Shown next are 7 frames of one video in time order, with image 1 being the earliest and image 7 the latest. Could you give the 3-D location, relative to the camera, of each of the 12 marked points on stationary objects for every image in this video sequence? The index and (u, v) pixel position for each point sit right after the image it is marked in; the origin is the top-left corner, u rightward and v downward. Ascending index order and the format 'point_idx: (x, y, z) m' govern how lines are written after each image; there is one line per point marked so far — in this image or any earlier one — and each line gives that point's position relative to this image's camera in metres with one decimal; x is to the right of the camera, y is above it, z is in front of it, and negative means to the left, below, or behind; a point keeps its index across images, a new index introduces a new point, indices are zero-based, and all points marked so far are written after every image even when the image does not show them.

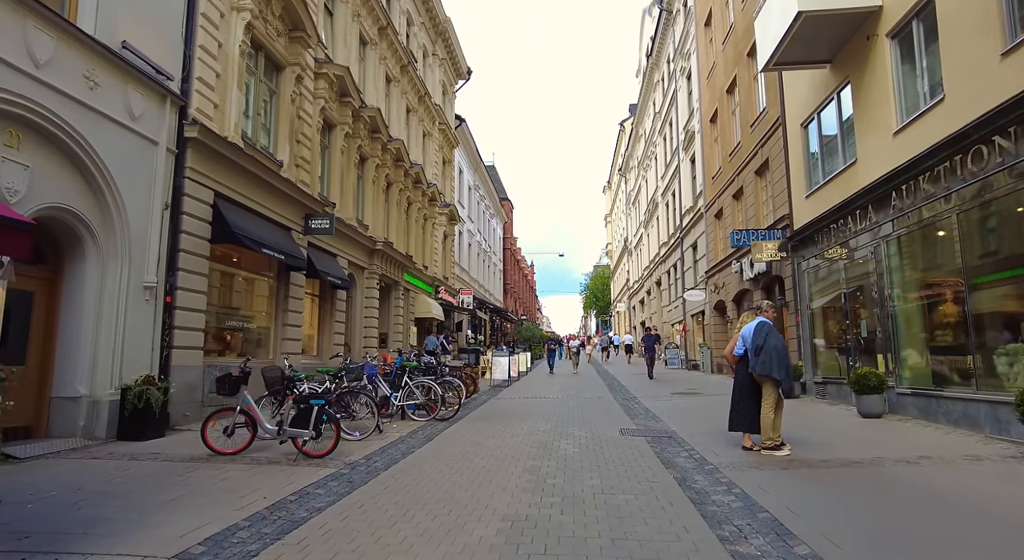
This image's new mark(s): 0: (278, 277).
0: (-5.6, +0.1, +13.9) m
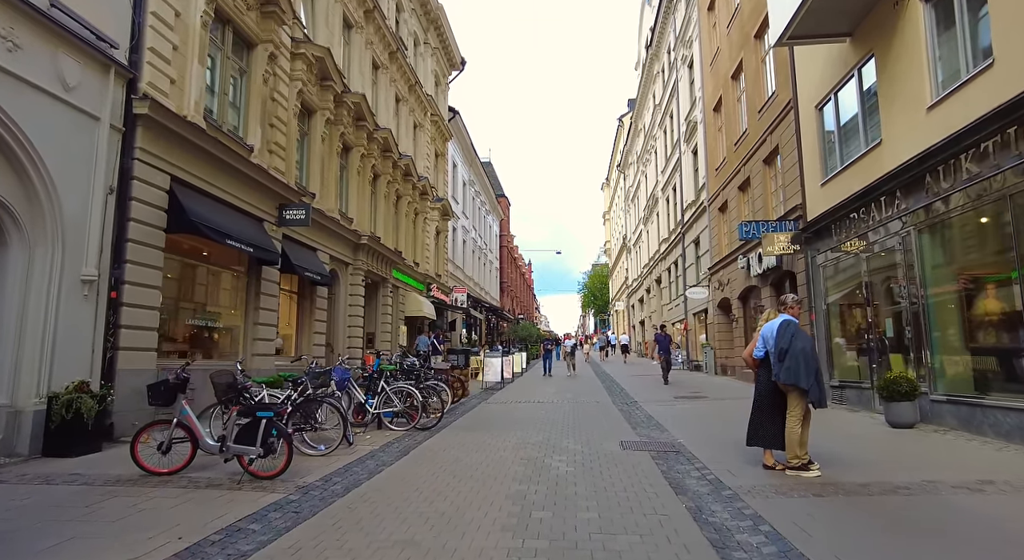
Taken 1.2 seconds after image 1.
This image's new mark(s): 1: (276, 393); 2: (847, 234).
0: (-5.8, +0.2, +12.8) m
1: (-3.1, -1.5, +7.8) m
2: (+6.4, +0.9, +11.1) m
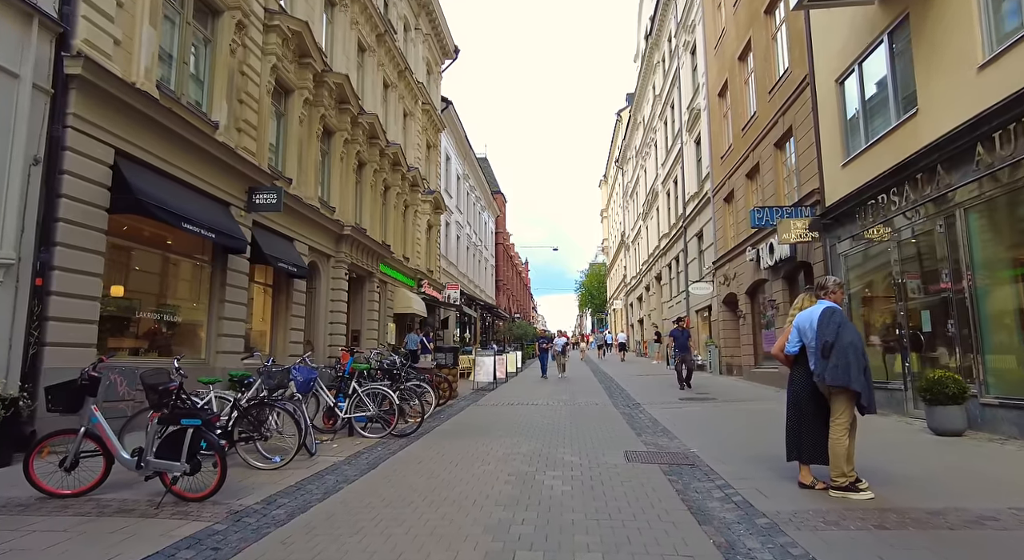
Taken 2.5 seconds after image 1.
0: (-6.0, +0.4, +11.7) m
1: (-3.3, -1.3, +6.6) m
2: (+6.2, +1.1, +10.0) m
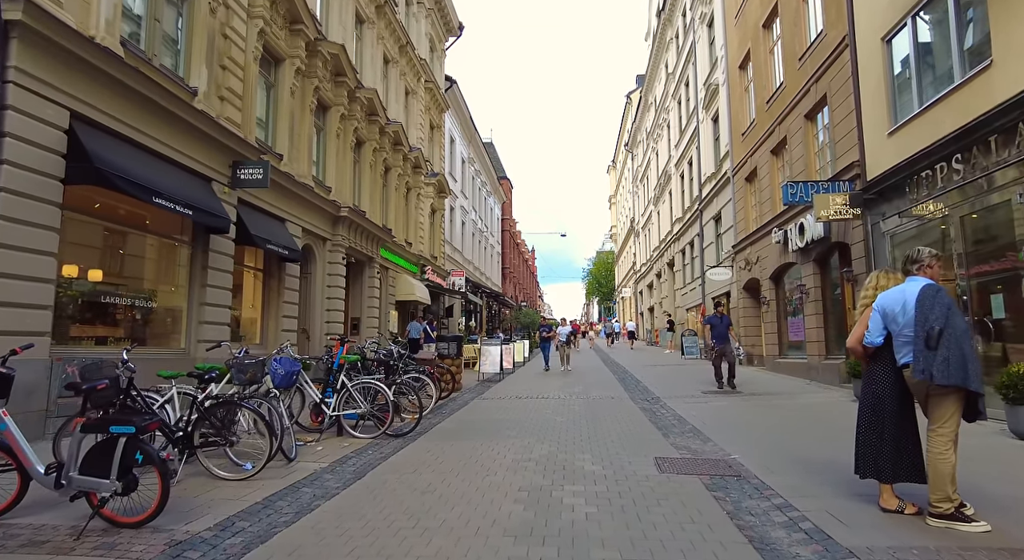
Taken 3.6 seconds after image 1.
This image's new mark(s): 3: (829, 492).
0: (-5.8, +0.7, +10.7) m
1: (-3.2, -1.1, +5.6) m
2: (+6.4, +1.4, +8.9) m
3: (+2.6, -1.7, +4.8) m
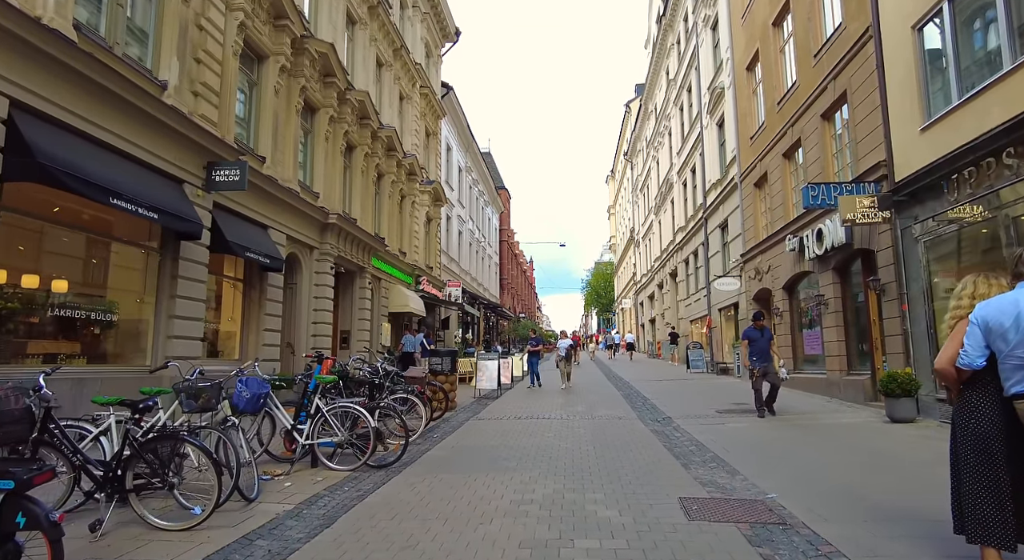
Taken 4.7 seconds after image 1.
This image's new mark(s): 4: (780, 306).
0: (-5.8, +0.5, +9.8) m
1: (-3.2, -1.2, +4.7) m
2: (+6.3, +1.2, +8.1) m
3: (+2.6, -1.8, +3.9) m
4: (+7.0, -0.7, +15.3) m
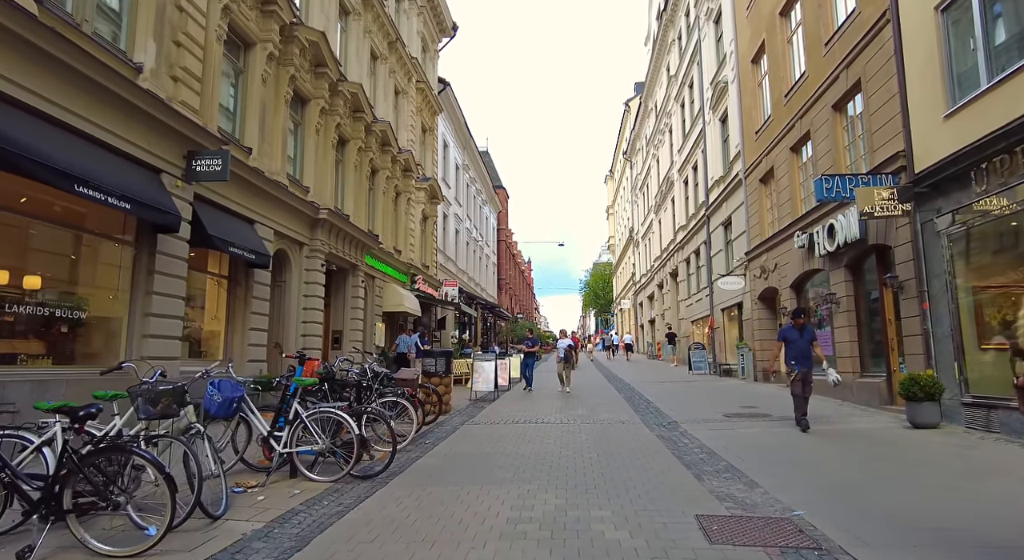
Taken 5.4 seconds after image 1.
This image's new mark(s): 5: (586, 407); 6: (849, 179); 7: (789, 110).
0: (-5.9, +0.6, +9.2) m
1: (-3.2, -1.1, +4.2) m
2: (+6.3, +1.3, +7.5) m
3: (+2.6, -1.7, +3.4) m
4: (+7.0, -0.6, +14.8) m
5: (+1.5, -2.6, +11.9) m
6: (+5.7, +1.7, +9.9) m
7: (+6.9, +4.2, +14.5) m
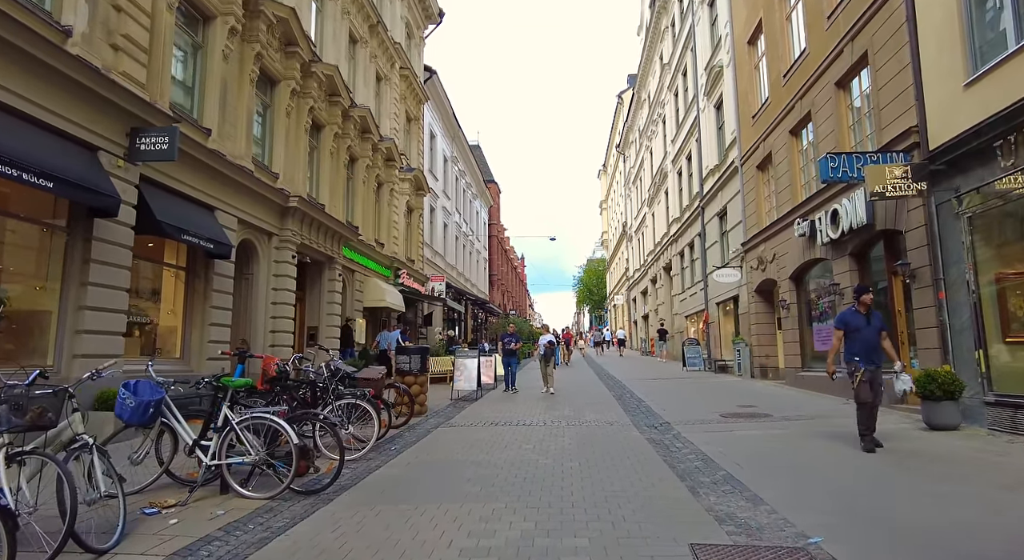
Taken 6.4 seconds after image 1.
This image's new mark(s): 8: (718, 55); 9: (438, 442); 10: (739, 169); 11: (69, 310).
0: (-6.2, +0.7, +8.3) m
1: (-3.5, -1.0, +3.3) m
2: (+6.0, +1.5, +6.7) m
3: (+2.3, -1.6, +2.5) m
4: (+6.6, -0.4, +14.0) m
5: (+1.1, -2.4, +11.1) m
6: (+5.3, +1.9, +9.0) m
7: (+6.5, +4.4, +13.7) m
8: (+6.9, +7.5, +19.5) m
9: (-1.0, -2.2, +7.9) m
10: (+6.7, +3.3, +17.3) m
11: (-6.2, -0.4, +8.2) m
